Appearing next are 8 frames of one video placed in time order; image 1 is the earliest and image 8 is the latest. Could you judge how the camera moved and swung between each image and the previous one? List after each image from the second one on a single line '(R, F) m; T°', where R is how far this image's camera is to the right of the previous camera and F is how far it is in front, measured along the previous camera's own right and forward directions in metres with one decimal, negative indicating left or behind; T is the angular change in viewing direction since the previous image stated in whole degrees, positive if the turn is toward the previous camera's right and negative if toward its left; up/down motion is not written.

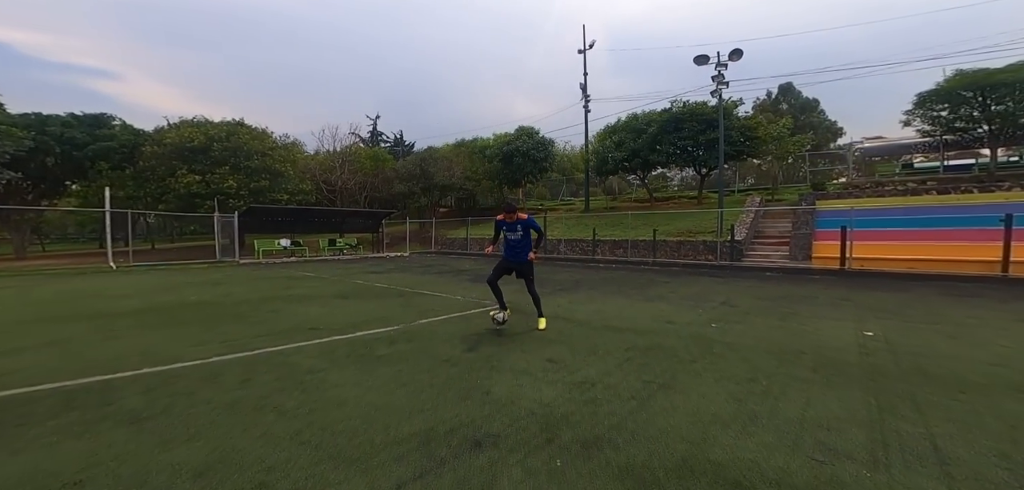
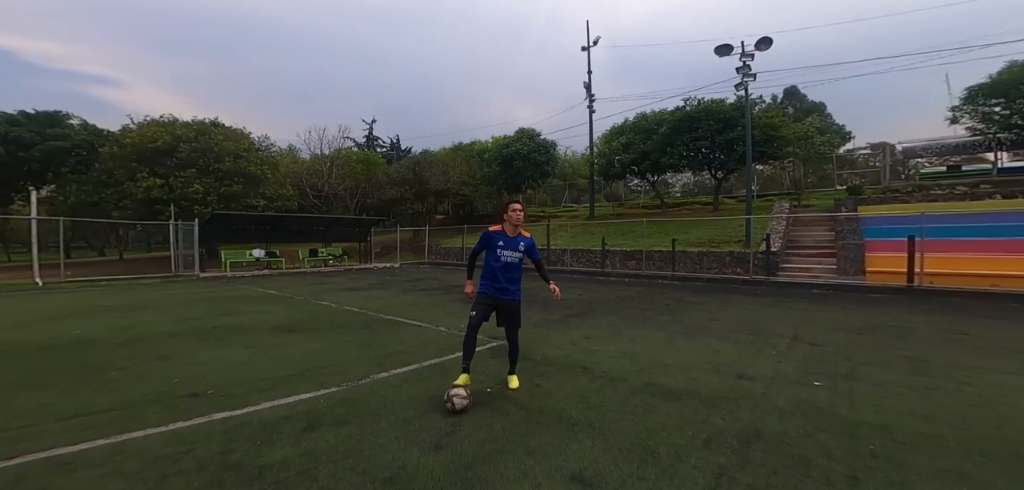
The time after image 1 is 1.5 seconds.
(0.0, +2.0) m; 0°
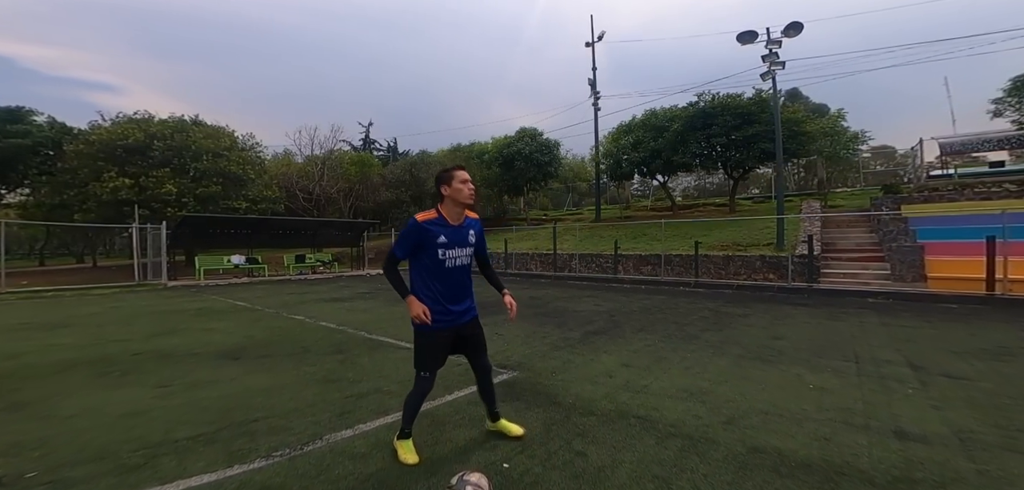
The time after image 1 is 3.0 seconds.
(-0.2, +1.5) m; 0°
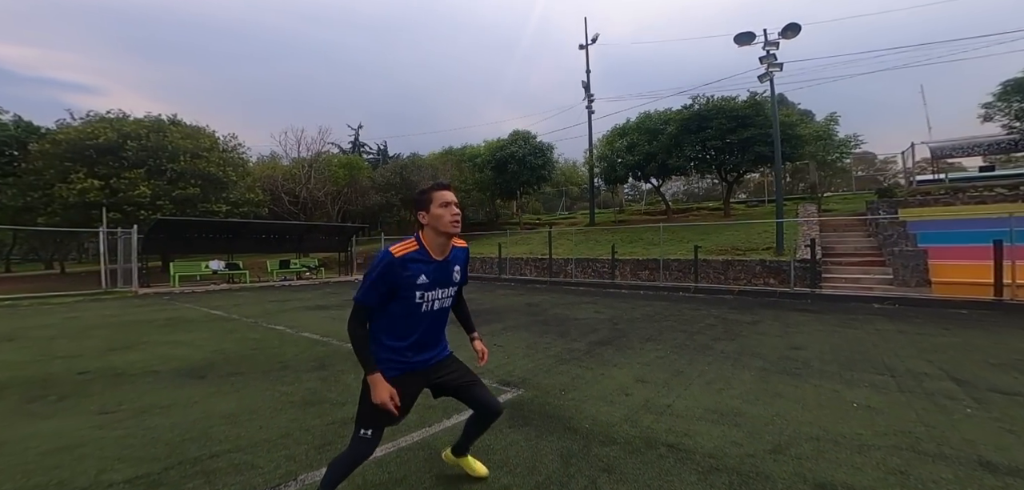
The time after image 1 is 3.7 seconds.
(-0.2, +0.5) m; +2°
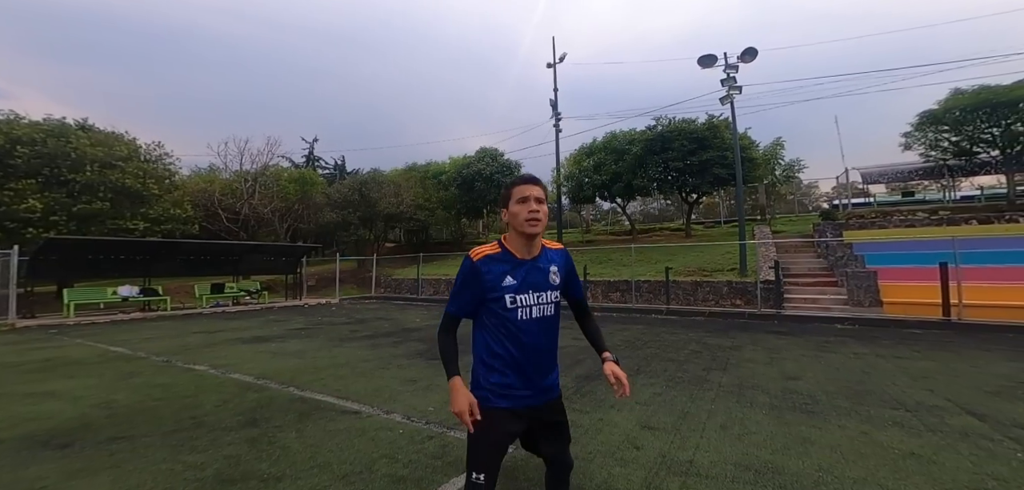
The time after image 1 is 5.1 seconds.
(-0.3, +0.7) m; +6°
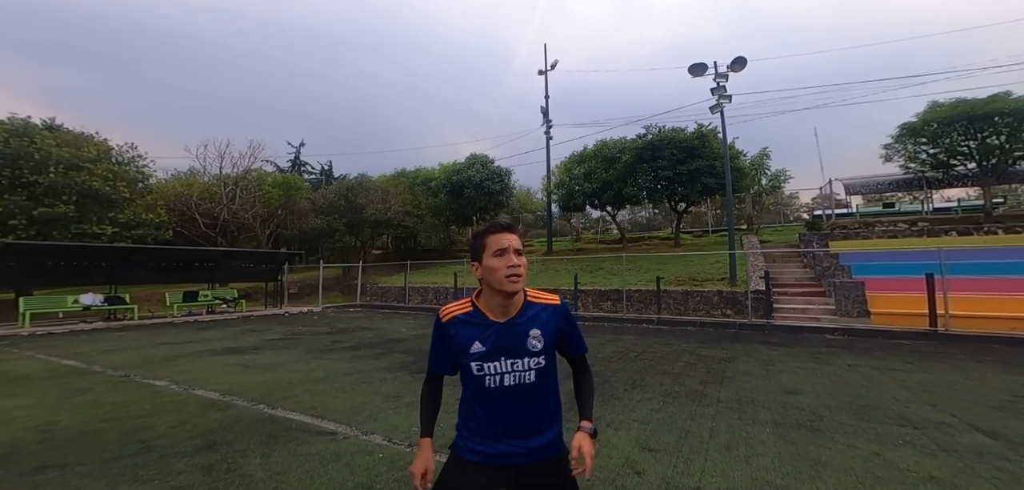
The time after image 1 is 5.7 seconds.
(0.0, +0.3) m; +2°
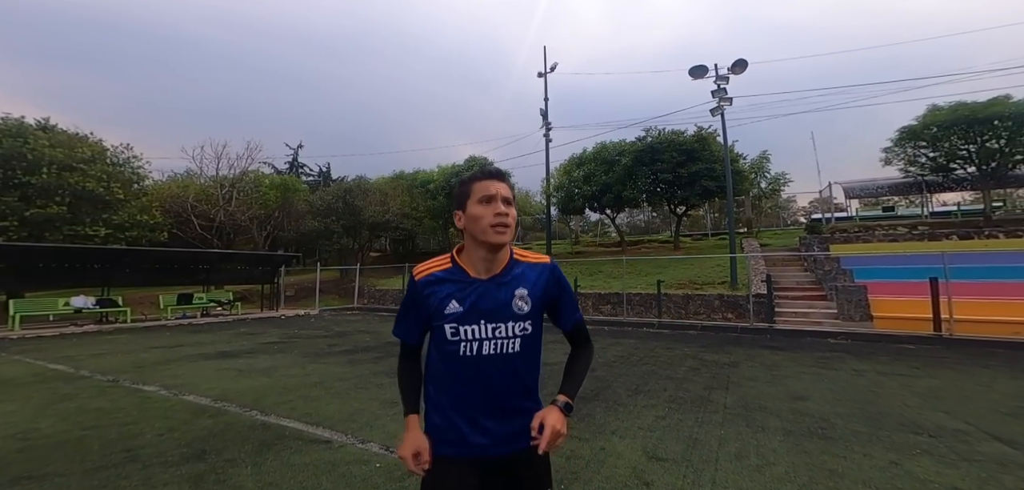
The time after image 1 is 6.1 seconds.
(0.0, +0.1) m; 0°
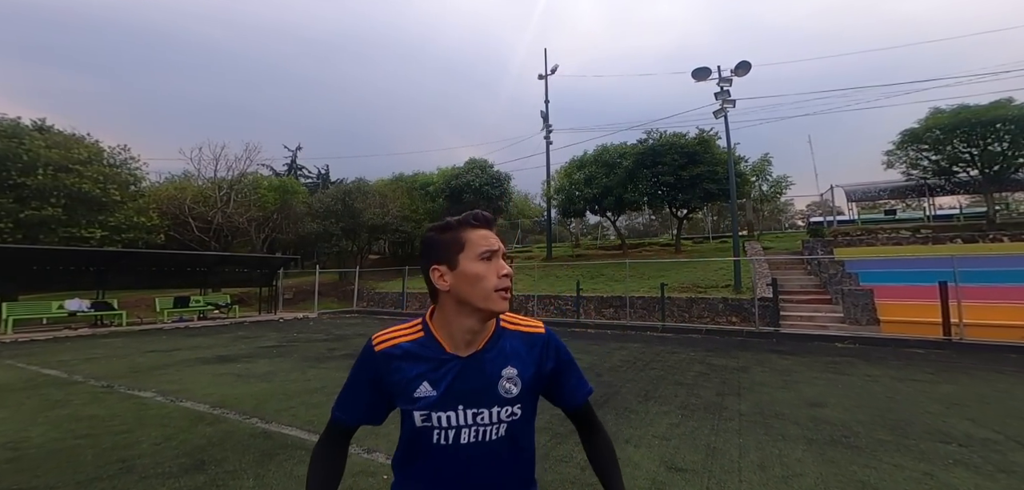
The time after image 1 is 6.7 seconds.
(-0.1, +0.1) m; 0°
